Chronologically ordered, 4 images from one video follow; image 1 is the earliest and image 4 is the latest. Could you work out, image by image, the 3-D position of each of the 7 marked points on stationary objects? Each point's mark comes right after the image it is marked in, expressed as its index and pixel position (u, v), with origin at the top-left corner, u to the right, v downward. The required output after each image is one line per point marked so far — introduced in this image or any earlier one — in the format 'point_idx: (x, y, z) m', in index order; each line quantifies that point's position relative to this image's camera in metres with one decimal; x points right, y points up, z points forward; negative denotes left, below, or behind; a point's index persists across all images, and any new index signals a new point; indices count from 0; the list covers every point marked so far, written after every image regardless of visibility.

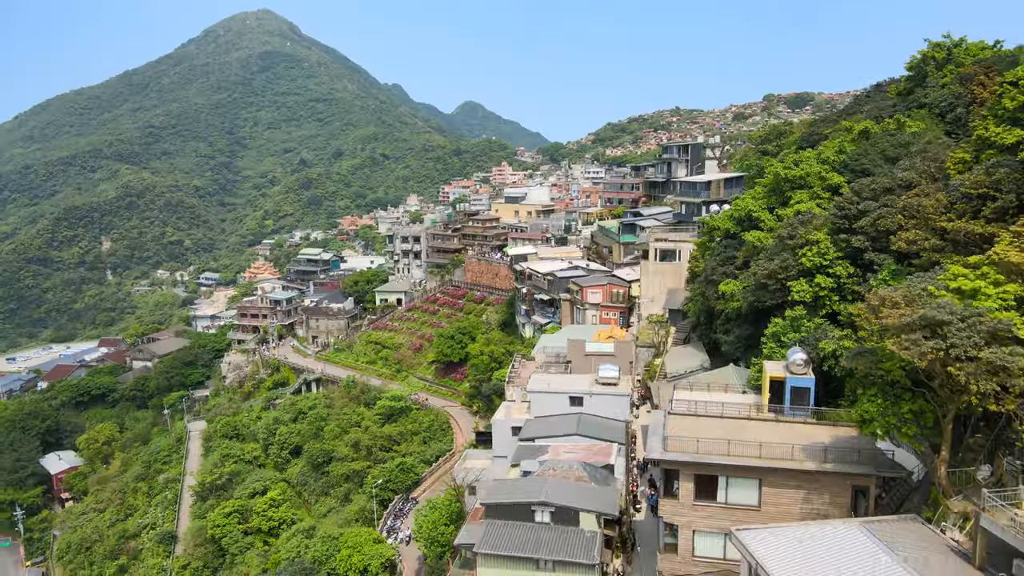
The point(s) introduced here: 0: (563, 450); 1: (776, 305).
0: (+0.8, -2.6, +14.4) m
1: (+3.9, -0.3, +13.6) m
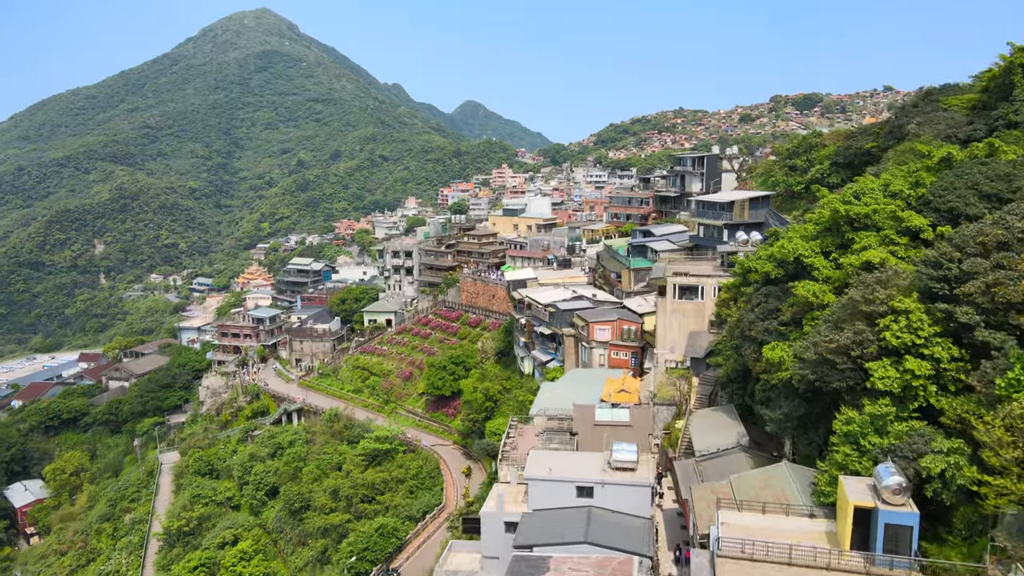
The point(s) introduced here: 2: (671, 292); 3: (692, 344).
0: (+0.7, -3.5, +11.3) m
1: (+3.8, -1.2, +10.4) m
2: (+3.4, -0.1, +19.6) m
3: (+3.7, -1.2, +18.9) m
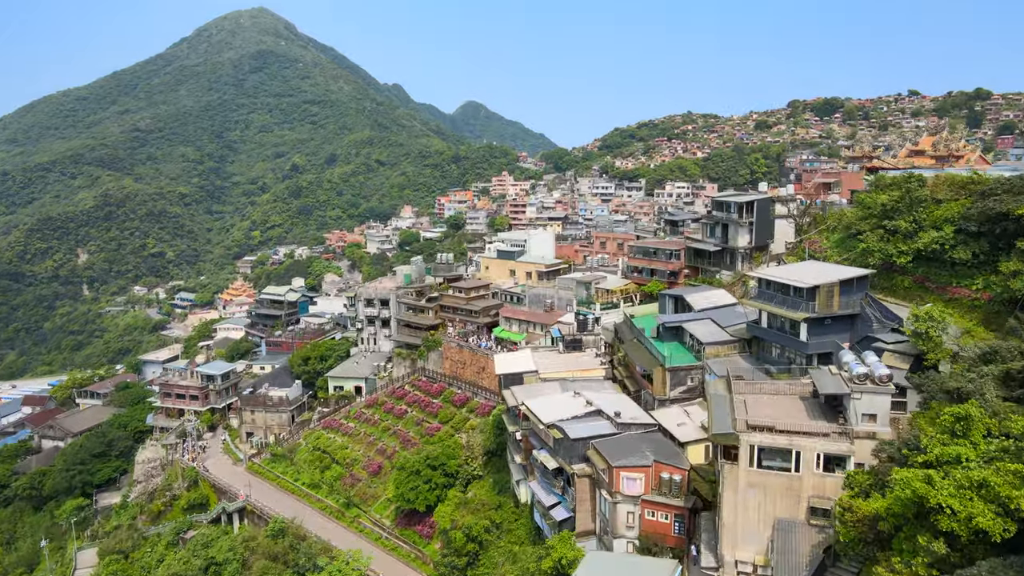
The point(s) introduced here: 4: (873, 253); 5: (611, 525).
0: (+0.5, -5.7, +4.2) m
1: (+3.6, -3.4, +3.3) m
2: (+3.2, -2.3, +12.5) m
3: (+3.5, -3.4, +11.8) m
4: (+7.4, +0.7, +18.7) m
5: (+1.7, -4.1, +15.9) m
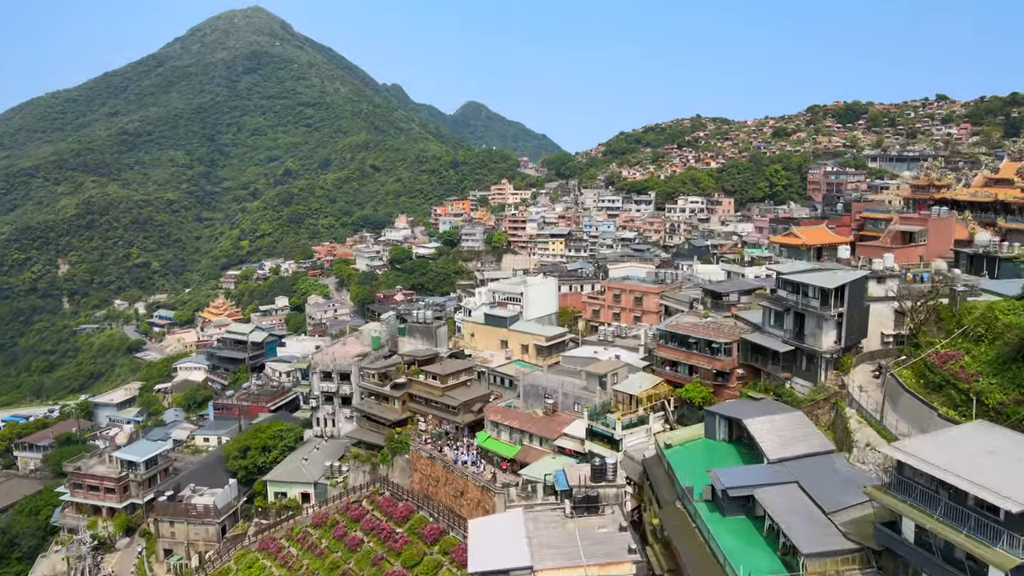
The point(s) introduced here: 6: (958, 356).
0: (+0.1, -7.9, -3.2) m
1: (+3.3, -5.6, -4.1) m
2: (+2.9, -4.6, +5.1) m
3: (+3.2, -5.6, +4.4) m
4: (+7.1, -1.5, +11.3) m
5: (+1.4, -6.3, +8.5) m
6: (+7.2, -1.1, +14.7) m
